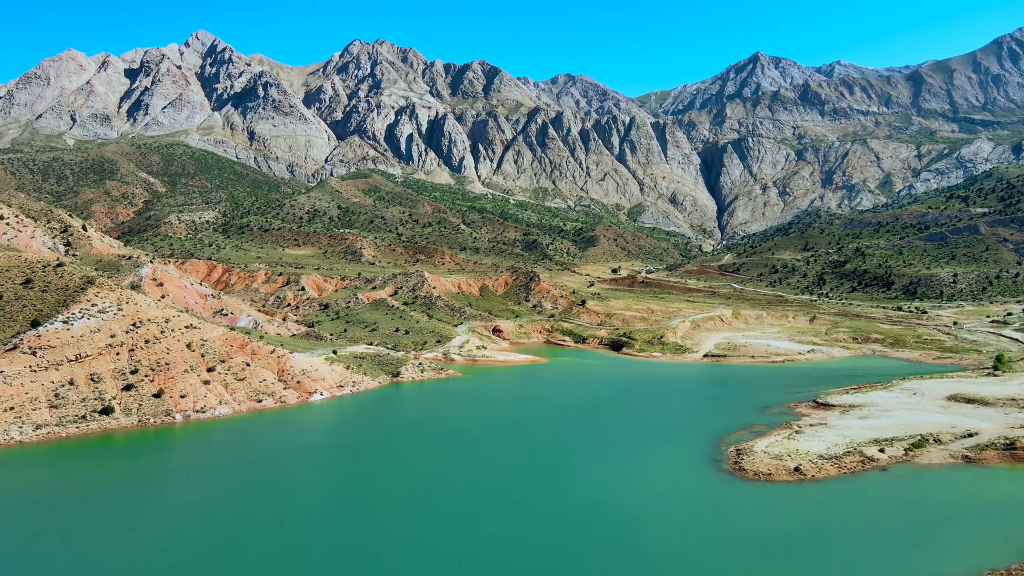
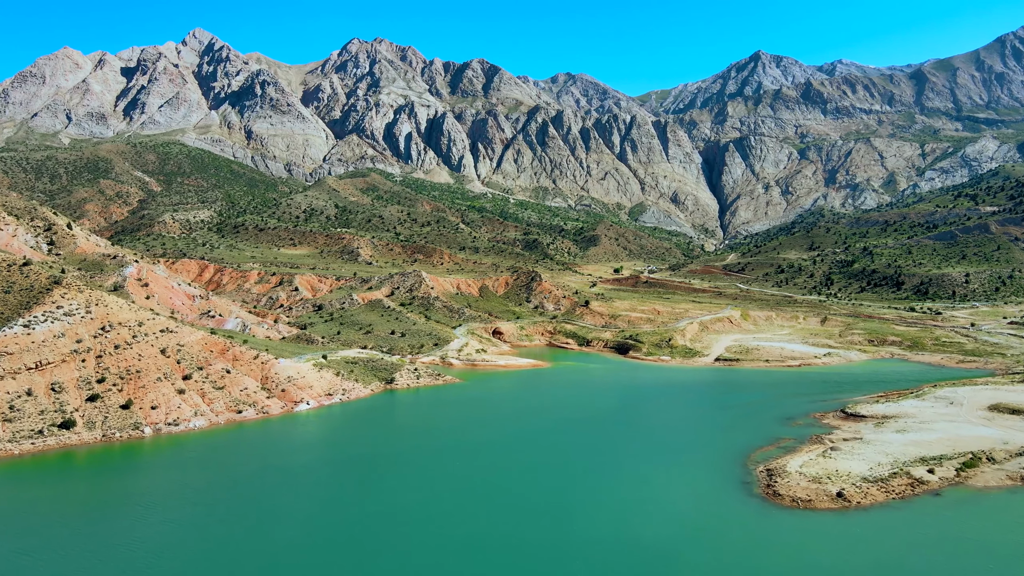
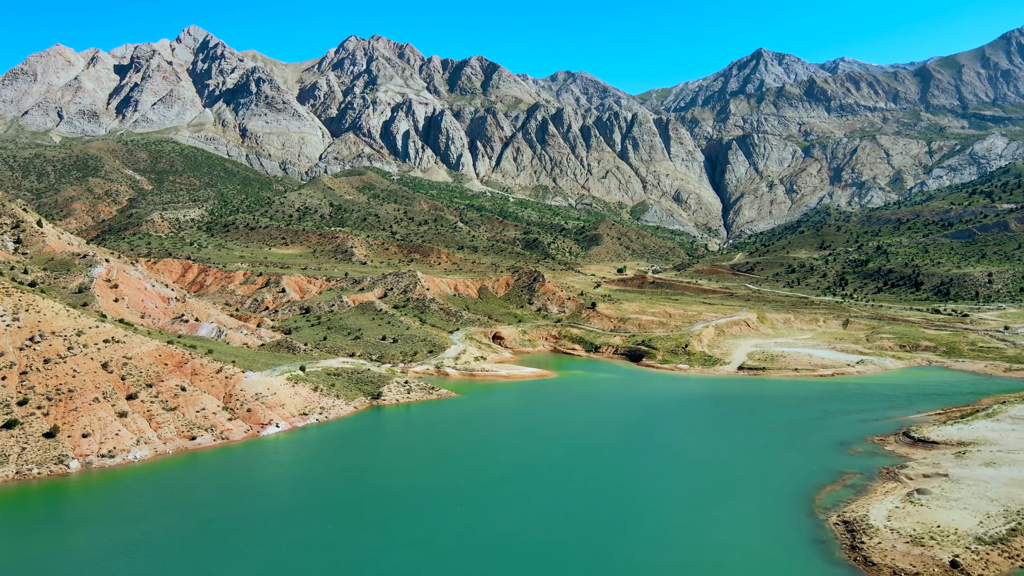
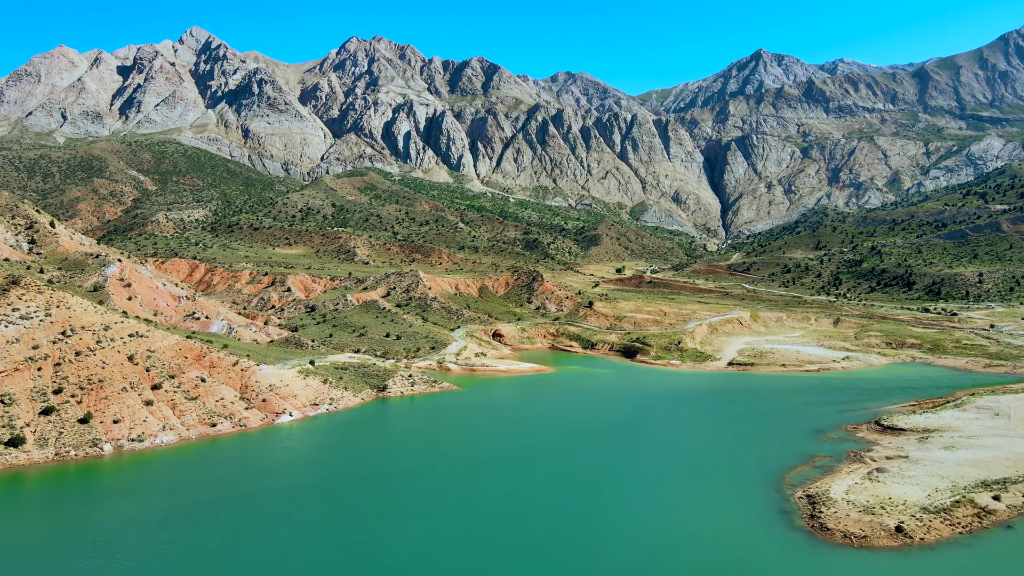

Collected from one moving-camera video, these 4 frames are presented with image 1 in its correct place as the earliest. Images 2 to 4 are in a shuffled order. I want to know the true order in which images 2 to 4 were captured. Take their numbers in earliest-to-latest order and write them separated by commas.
2, 4, 3
